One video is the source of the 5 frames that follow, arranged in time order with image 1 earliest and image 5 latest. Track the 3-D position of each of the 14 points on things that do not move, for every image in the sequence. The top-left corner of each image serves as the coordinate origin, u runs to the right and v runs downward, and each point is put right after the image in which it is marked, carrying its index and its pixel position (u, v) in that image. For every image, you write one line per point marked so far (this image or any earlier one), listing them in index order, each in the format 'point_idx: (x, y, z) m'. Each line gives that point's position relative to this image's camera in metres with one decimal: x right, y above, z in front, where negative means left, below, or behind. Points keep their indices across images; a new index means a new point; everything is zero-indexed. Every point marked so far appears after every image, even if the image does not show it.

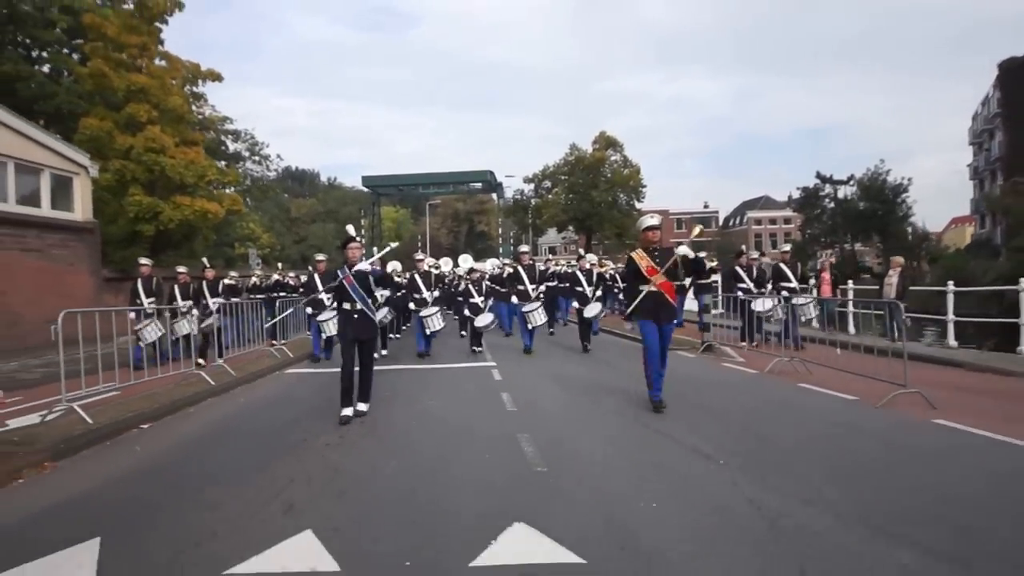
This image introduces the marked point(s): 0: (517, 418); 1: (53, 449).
0: (+0.1, -1.3, +8.5) m
1: (-3.7, -1.2, +7.3) m
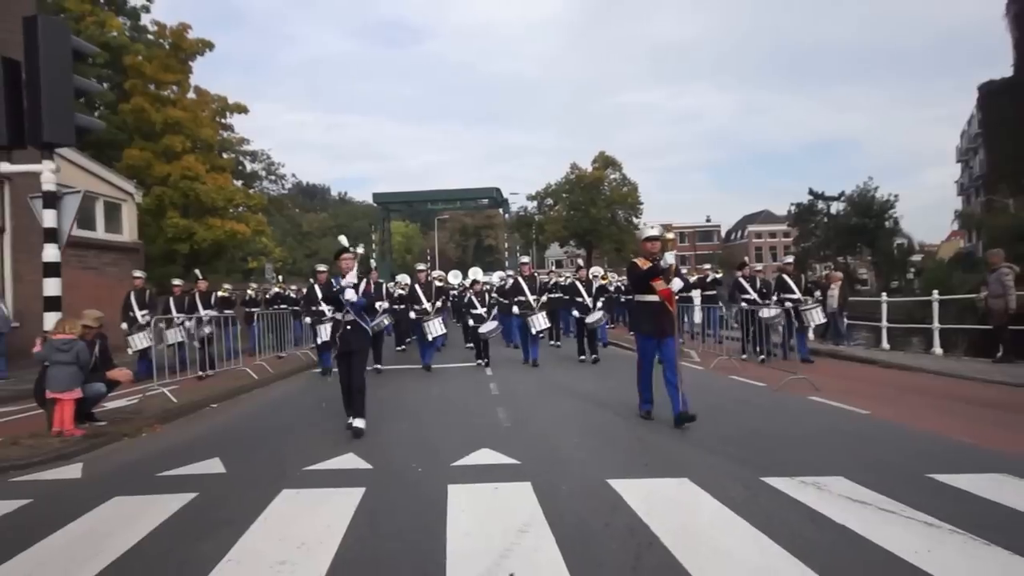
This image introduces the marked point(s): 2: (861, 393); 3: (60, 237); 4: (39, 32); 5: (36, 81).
0: (-0.1, -1.5, +11.1) m
1: (-3.9, -1.4, +9.9) m
2: (+4.9, -1.5, +12.3) m
3: (-4.2, +0.5, +8.3) m
4: (-4.1, +2.2, +7.7) m
5: (-4.2, +1.8, +7.8) m
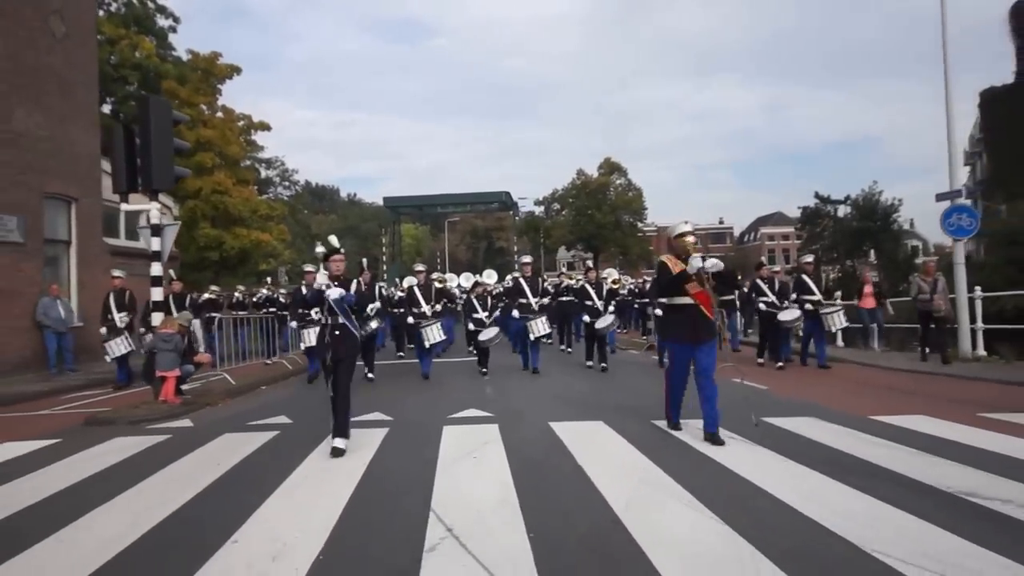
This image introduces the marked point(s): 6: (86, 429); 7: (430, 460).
0: (-0.3, -1.6, +13.8) m
1: (-4.1, -1.4, +12.6) m
2: (+4.8, -1.6, +15.0) m
3: (-4.4, +0.4, +11.1) m
4: (-4.3, +2.2, +10.5) m
5: (-4.4, +1.7, +10.6) m
6: (-4.5, -1.5, +9.3) m
7: (-0.7, -1.3, +7.1) m
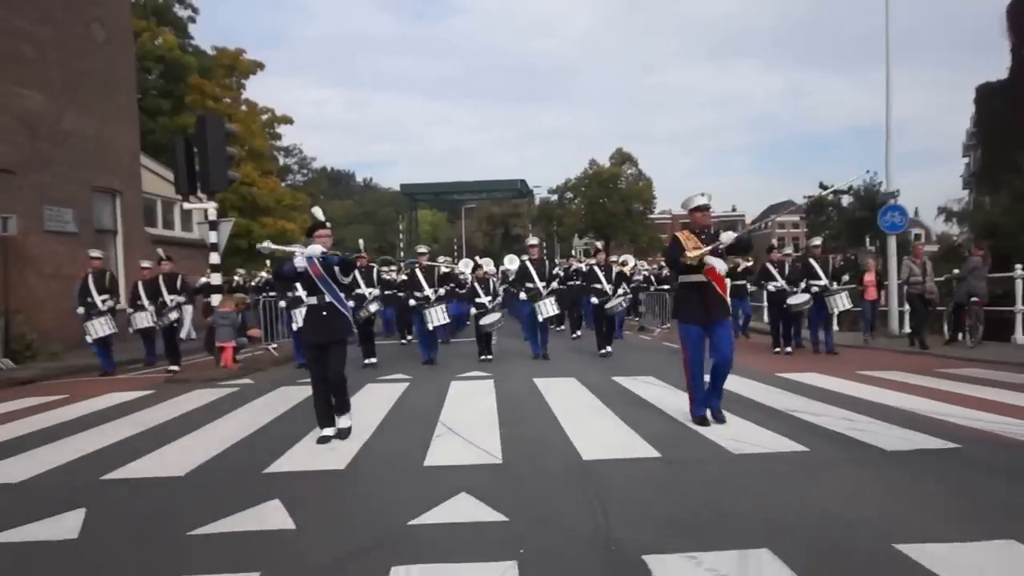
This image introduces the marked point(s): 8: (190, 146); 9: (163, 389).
0: (-0.3, -1.3, +16.0) m
1: (-4.1, -1.2, +14.8) m
2: (+4.8, -1.3, +17.0) m
3: (-4.4, +0.6, +13.2) m
4: (-4.4, +2.4, +12.7) m
5: (-4.4, +2.0, +12.8) m
6: (-4.5, -1.3, +11.5) m
7: (-0.8, -1.2, +9.2) m
8: (-4.7, +2.1, +13.0) m
9: (-4.4, -1.3, +11.0) m
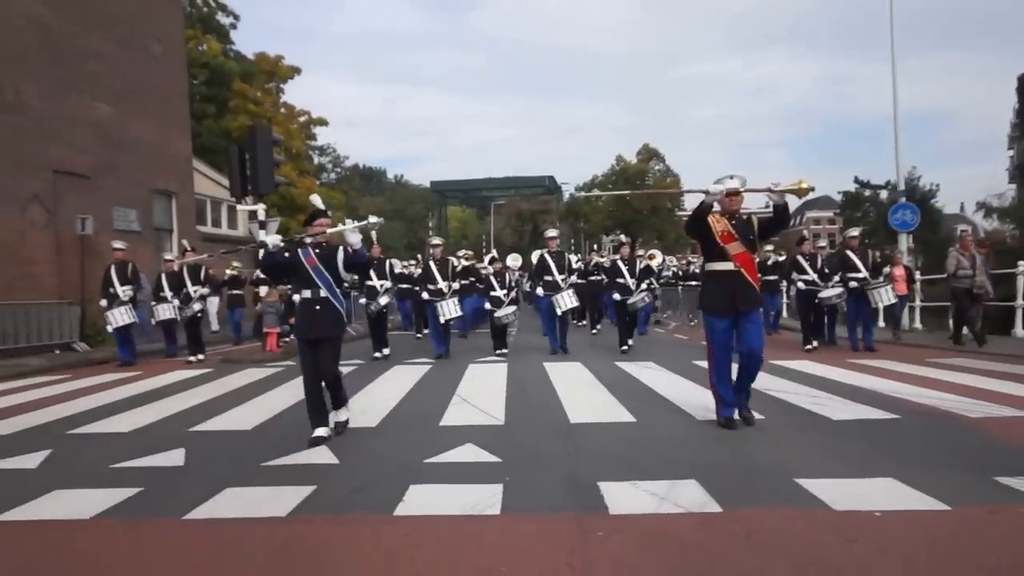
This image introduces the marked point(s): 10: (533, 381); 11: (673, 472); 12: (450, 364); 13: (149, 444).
0: (+0.1, -1.2, +17.2) m
1: (-3.8, -1.1, +16.3) m
2: (+5.2, -1.2, +18.1) m
3: (-4.1, +0.7, +14.6) m
4: (-4.1, +2.5, +14.1) m
5: (-4.2, +2.1, +14.2) m
6: (-4.3, -1.2, +12.9) m
7: (-0.6, -1.1, +10.5) m
8: (-4.4, +2.2, +14.4) m
9: (-4.2, -1.2, +12.4) m
10: (+0.2, -1.1, +10.3) m
11: (+1.0, -1.2, +5.6) m
12: (-1.1, -1.2, +13.6) m
13: (-2.7, -1.2, +6.5) m
